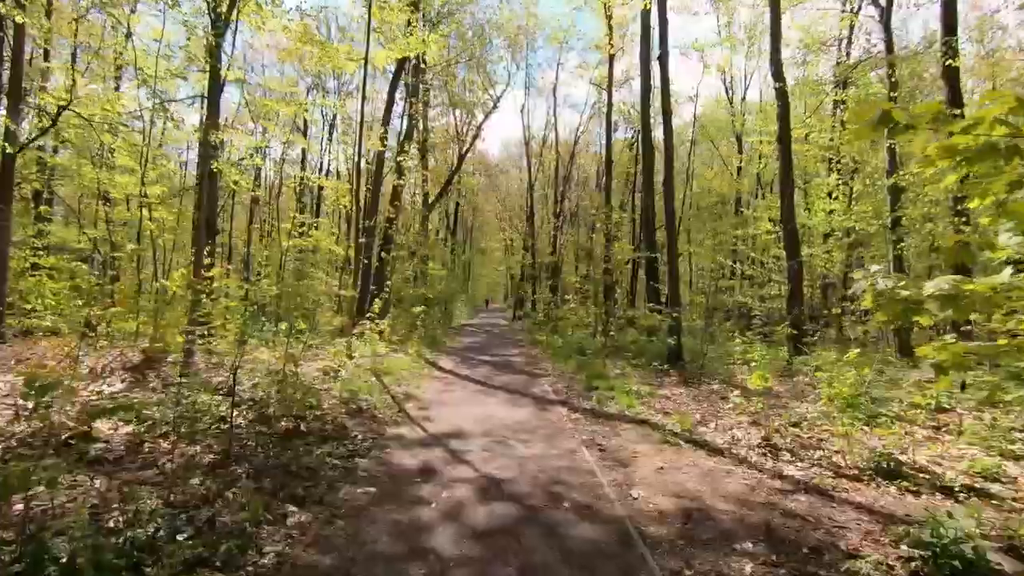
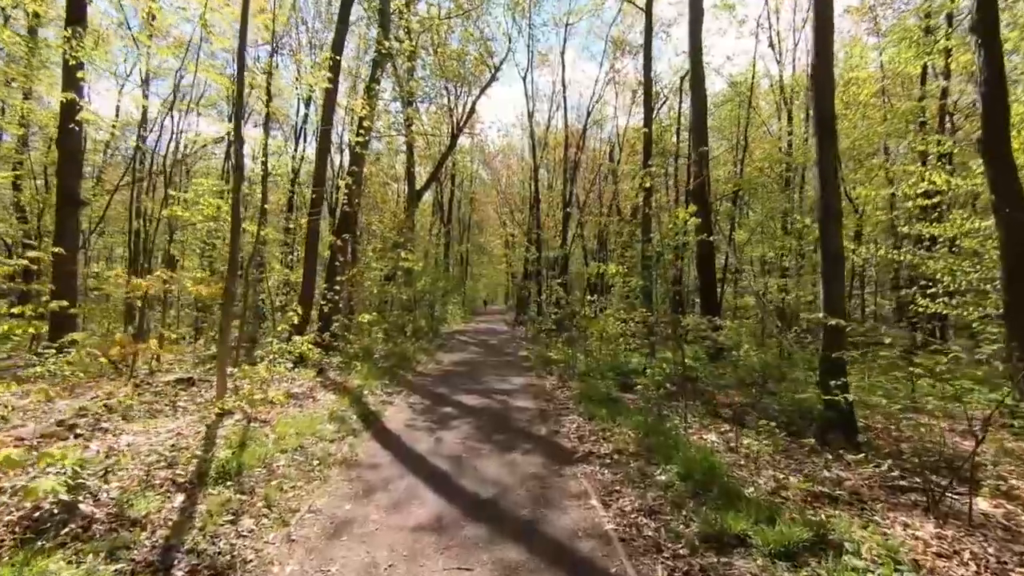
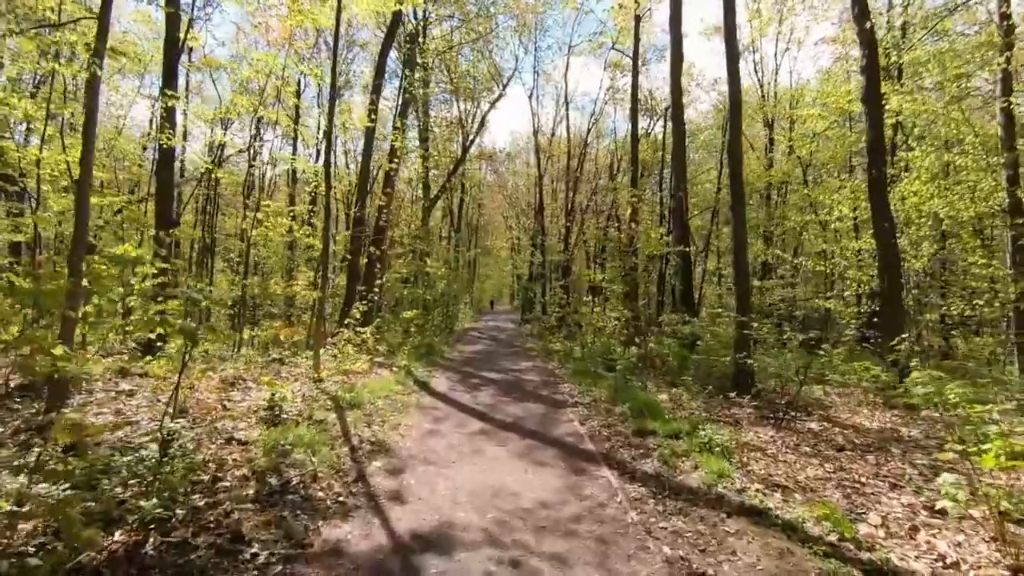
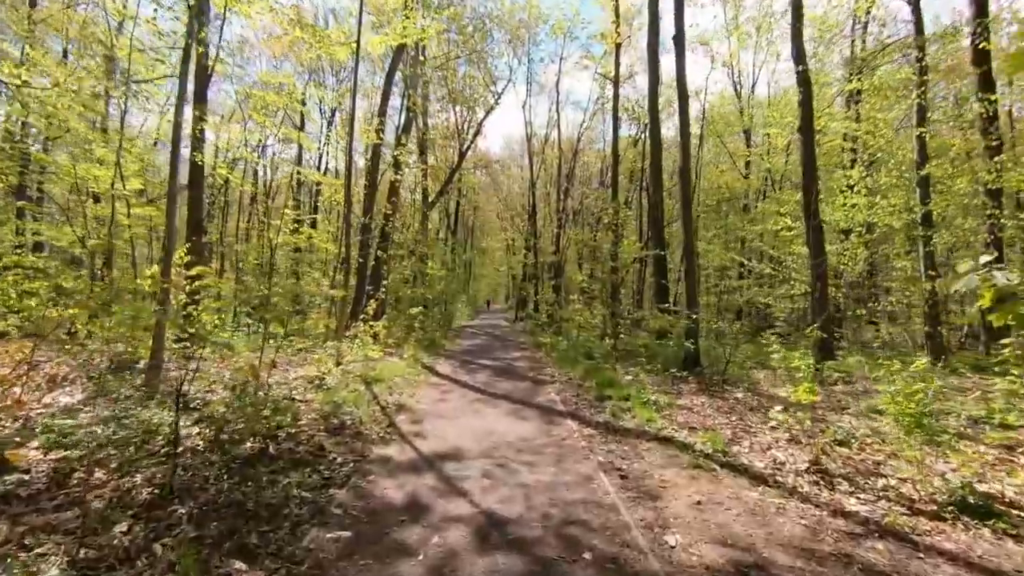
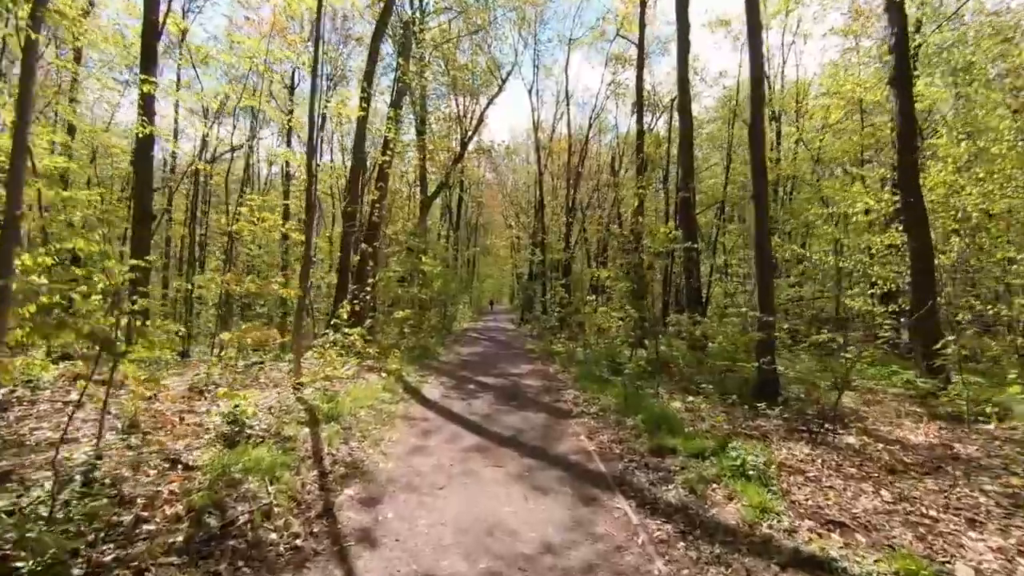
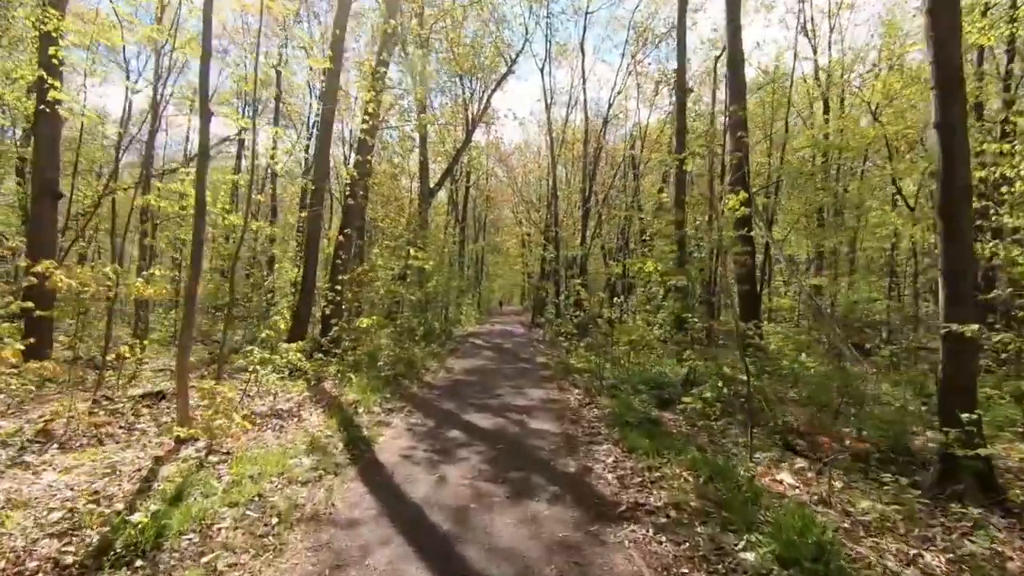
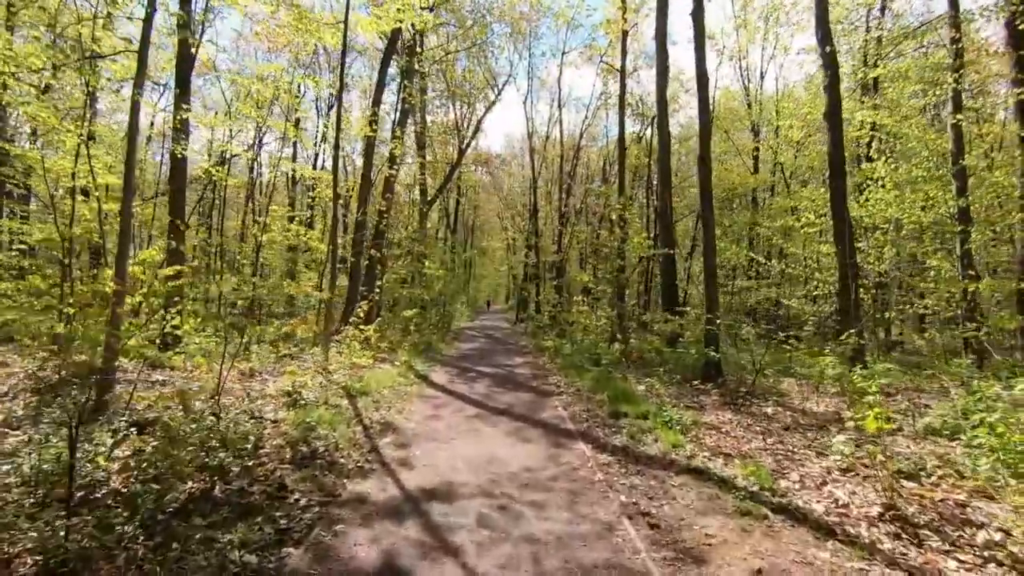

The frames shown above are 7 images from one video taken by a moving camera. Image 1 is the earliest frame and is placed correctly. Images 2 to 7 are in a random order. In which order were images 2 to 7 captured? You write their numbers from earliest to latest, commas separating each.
4, 7, 3, 5, 2, 6
